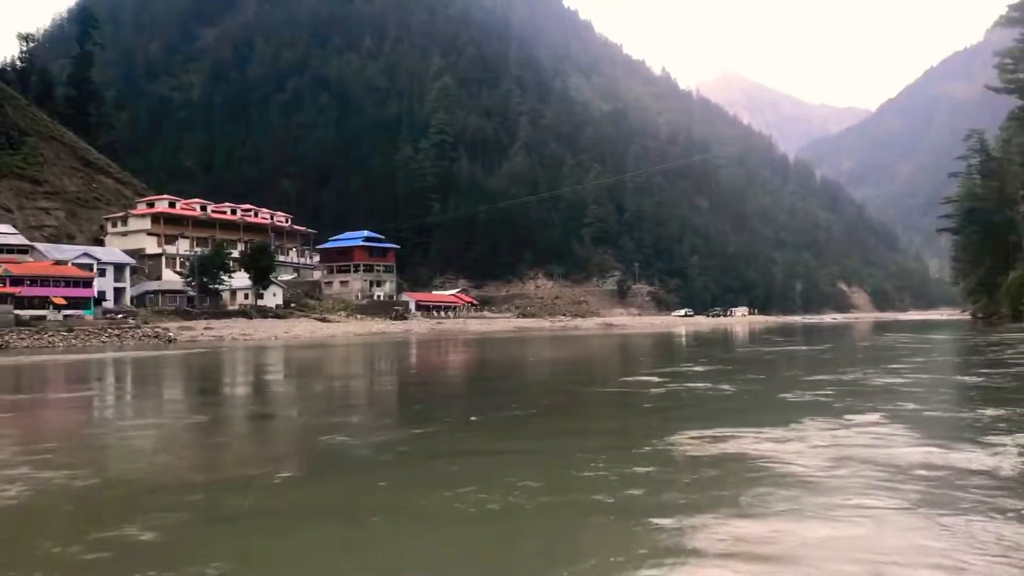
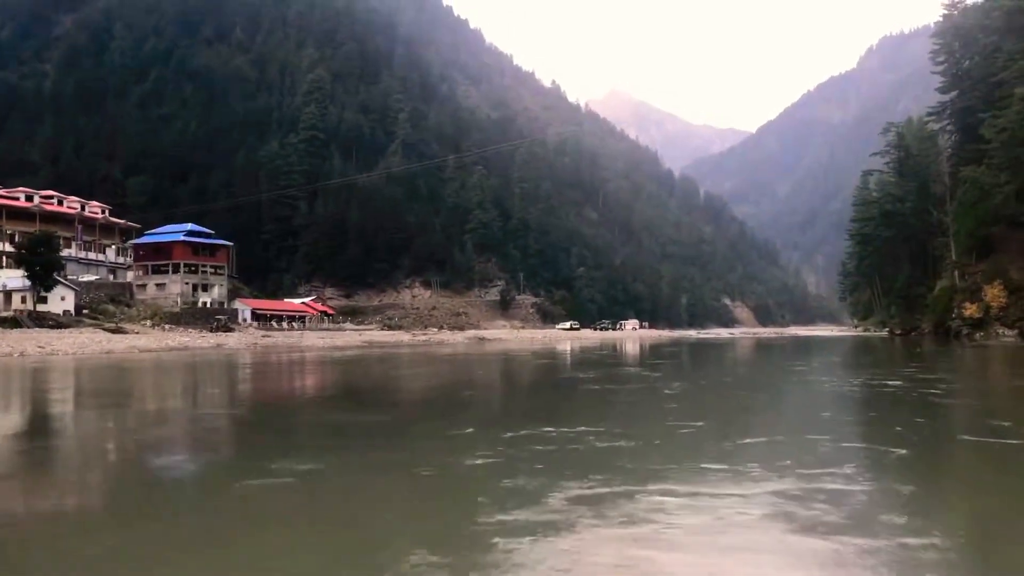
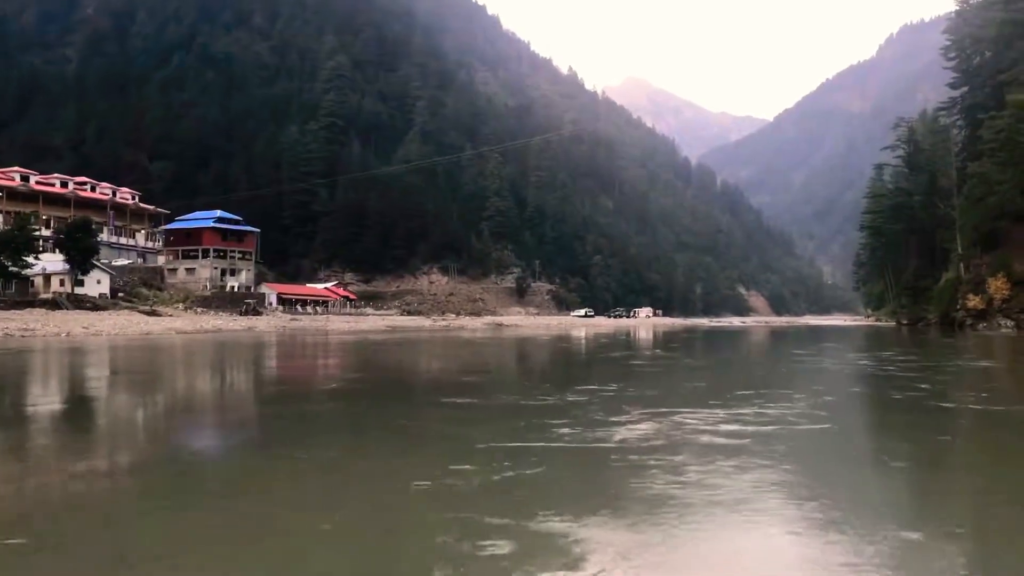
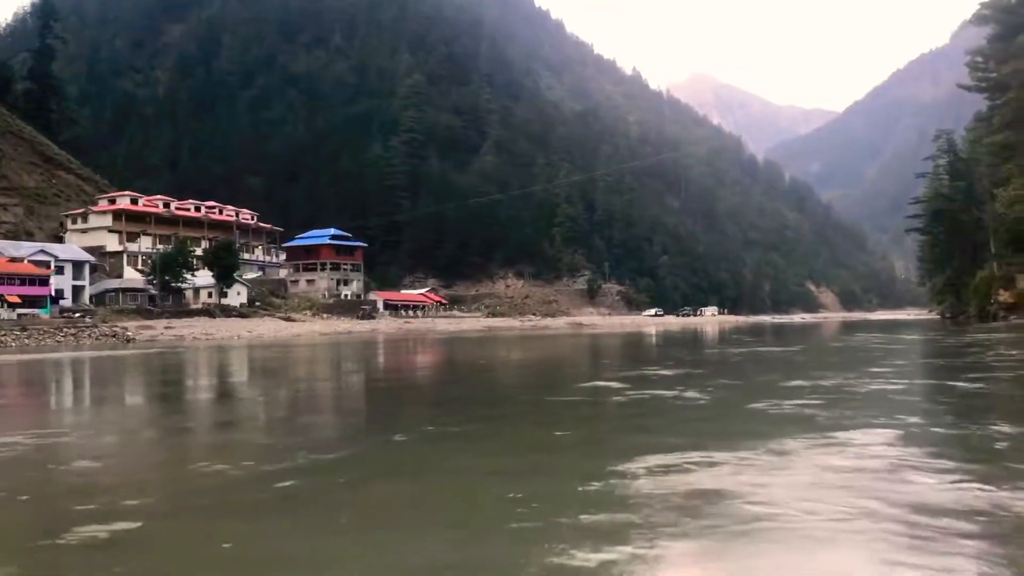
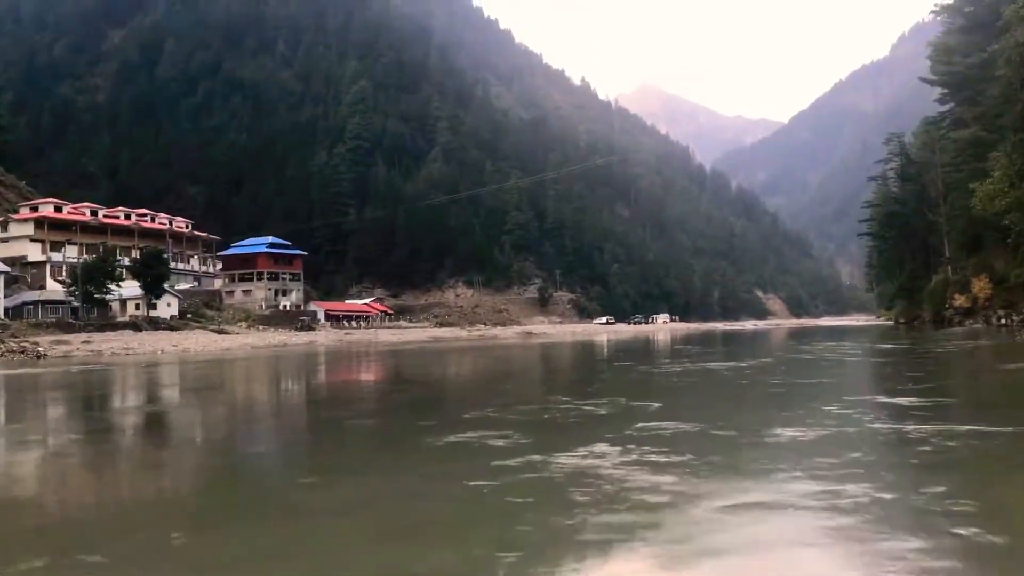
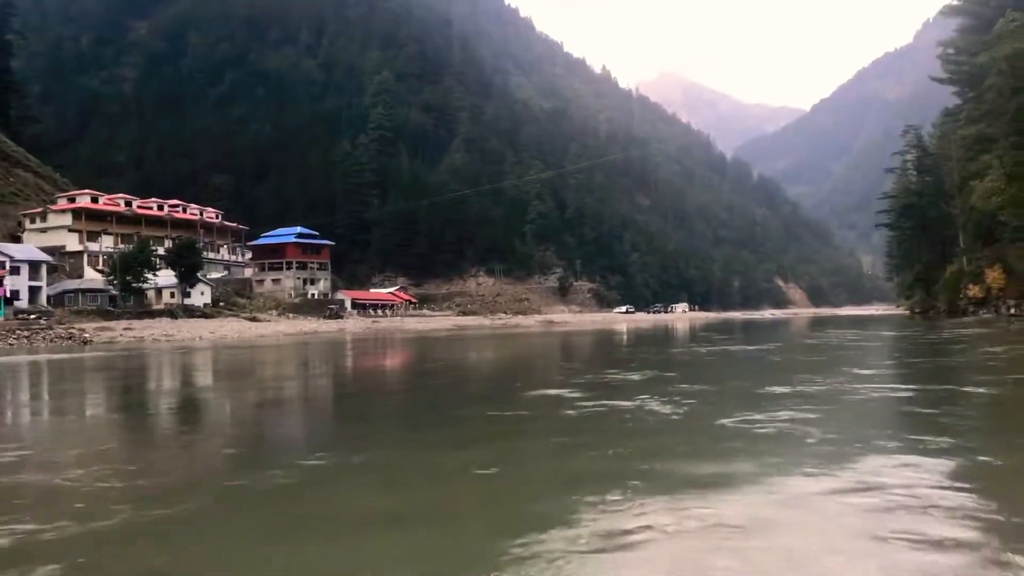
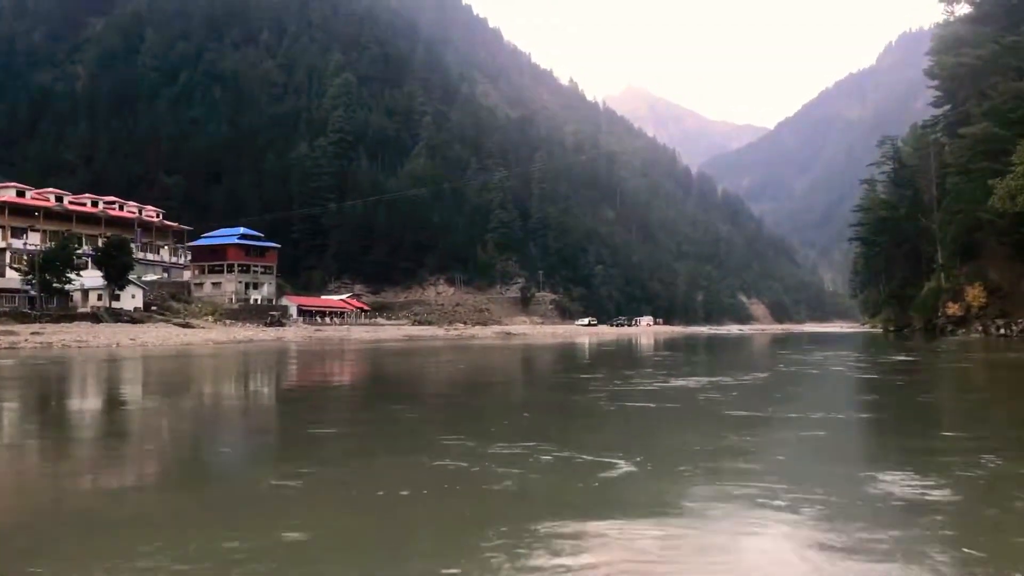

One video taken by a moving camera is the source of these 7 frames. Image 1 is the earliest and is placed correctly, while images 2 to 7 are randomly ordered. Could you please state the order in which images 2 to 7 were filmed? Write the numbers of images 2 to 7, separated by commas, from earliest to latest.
4, 6, 5, 7, 3, 2
